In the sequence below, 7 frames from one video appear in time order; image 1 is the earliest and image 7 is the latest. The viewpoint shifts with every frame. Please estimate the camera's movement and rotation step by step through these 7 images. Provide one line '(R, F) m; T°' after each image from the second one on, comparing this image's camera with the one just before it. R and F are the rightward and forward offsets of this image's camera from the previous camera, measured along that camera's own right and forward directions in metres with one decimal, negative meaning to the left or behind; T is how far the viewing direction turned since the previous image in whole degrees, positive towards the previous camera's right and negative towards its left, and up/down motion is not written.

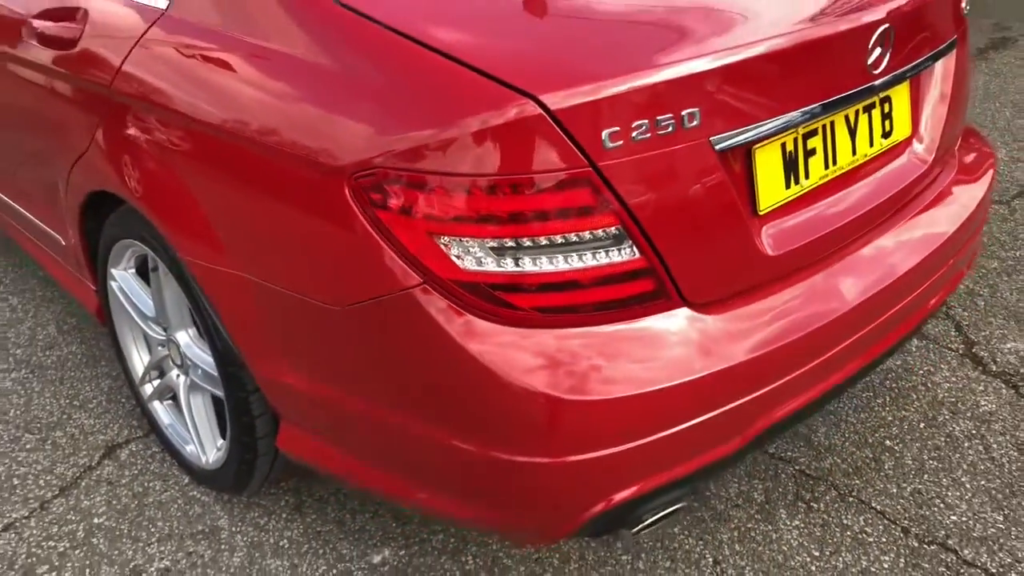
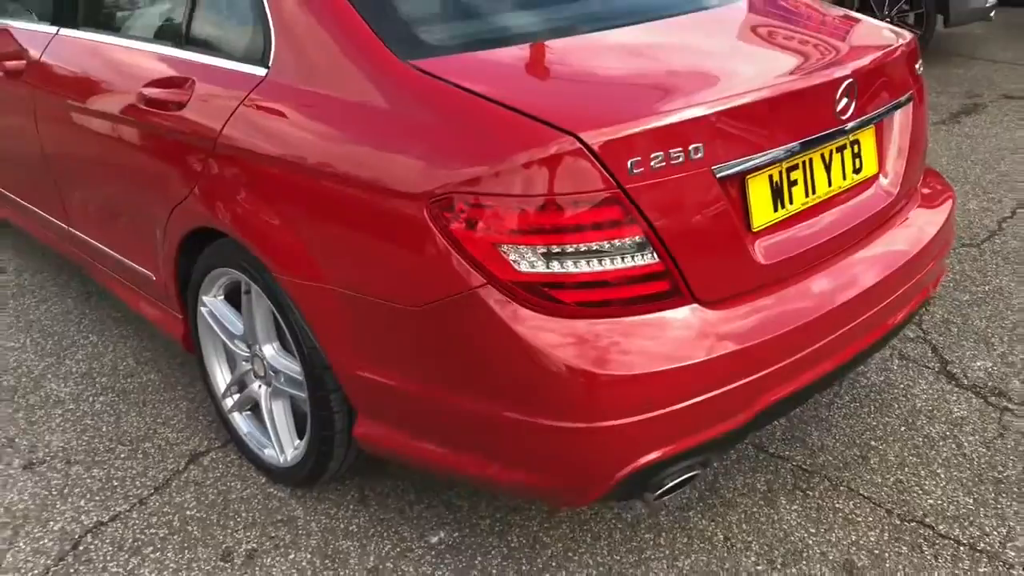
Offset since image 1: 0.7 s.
(-0.1, -0.3) m; 0°
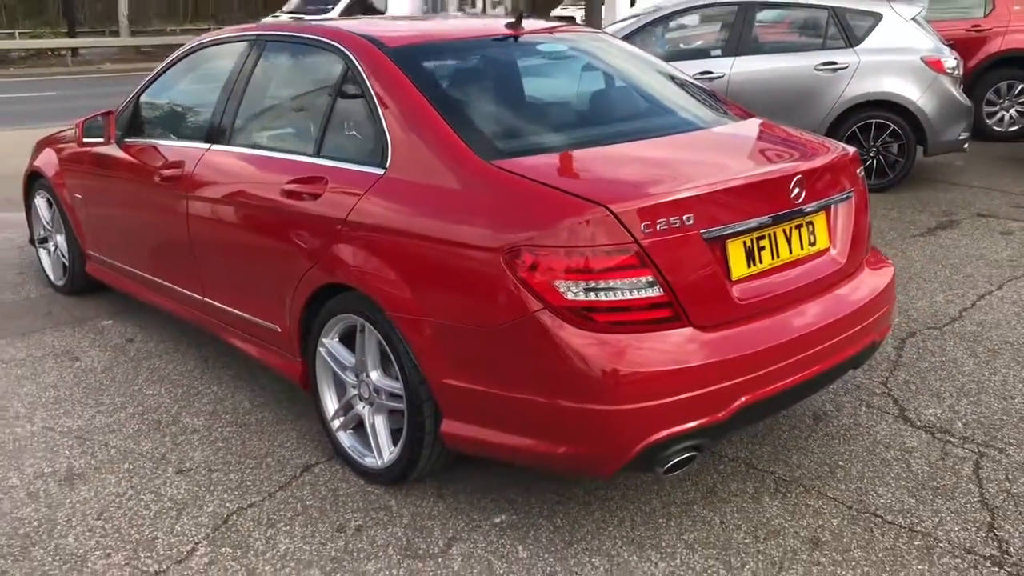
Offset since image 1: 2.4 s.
(-0.1, -0.7) m; -1°
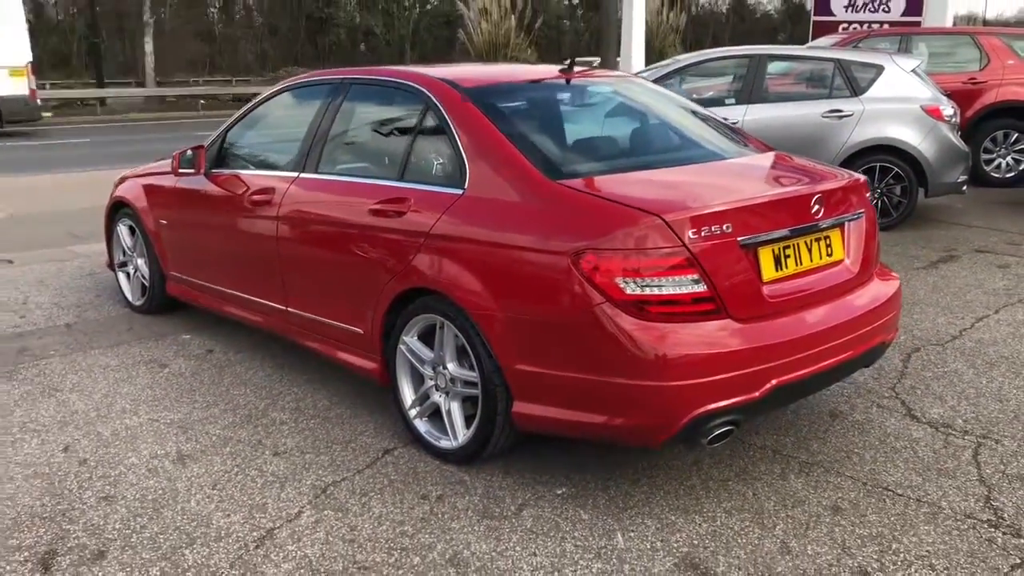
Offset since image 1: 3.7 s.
(-0.2, -0.5) m; 0°
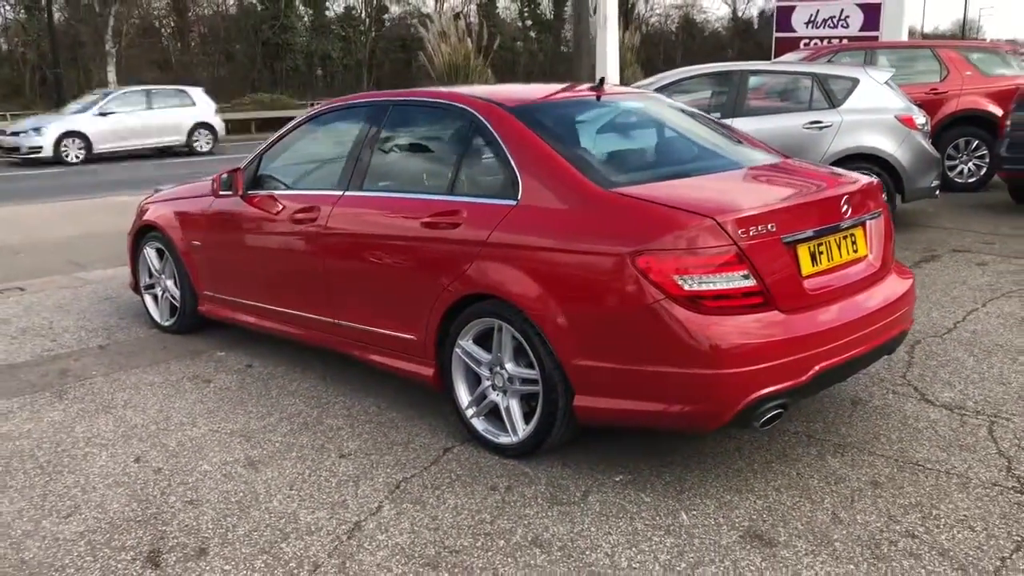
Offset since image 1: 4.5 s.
(-0.4, -0.2) m; +3°
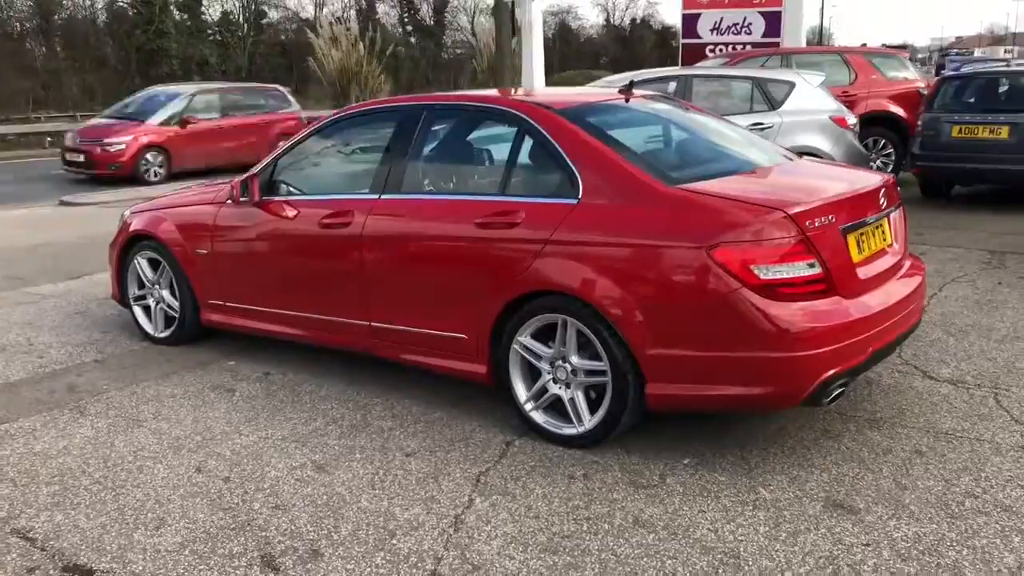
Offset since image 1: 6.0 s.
(-0.7, -0.1) m; +7°
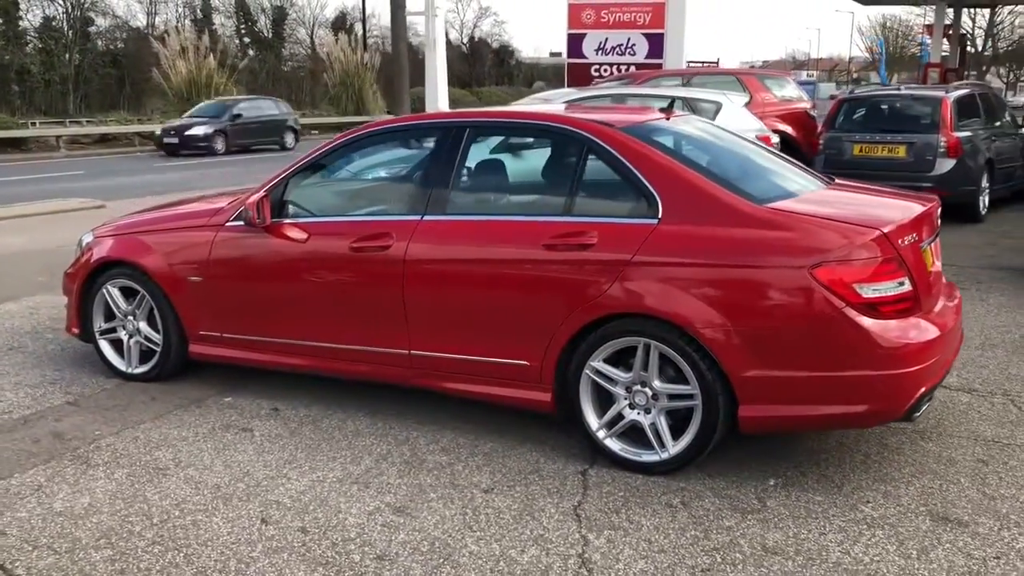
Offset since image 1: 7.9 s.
(-0.9, +0.2) m; +10°
